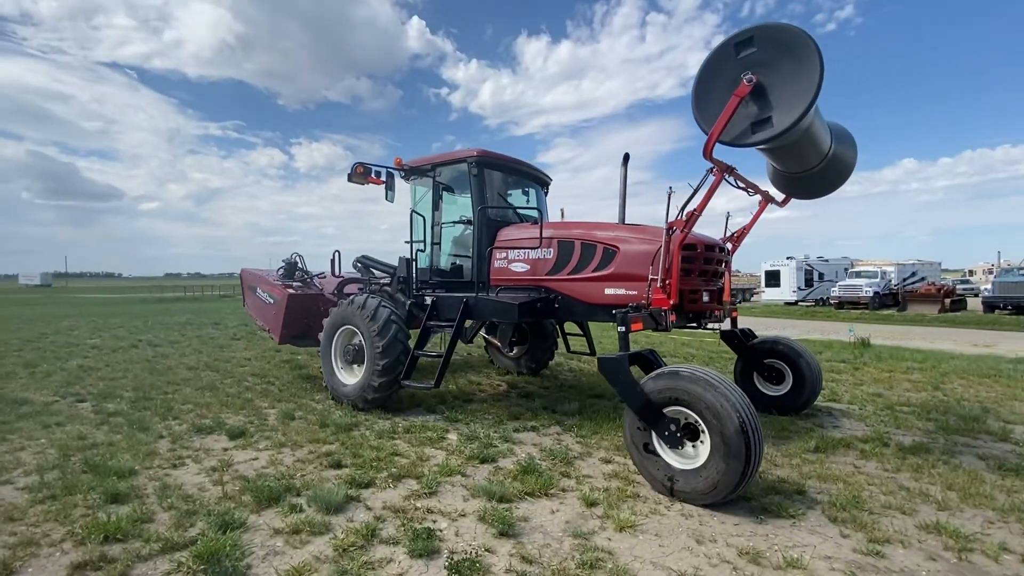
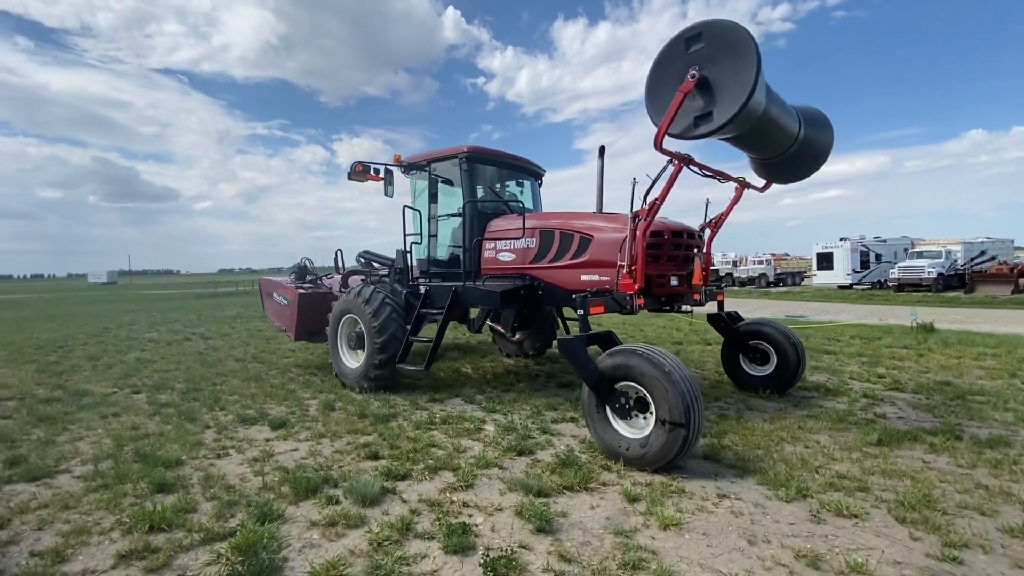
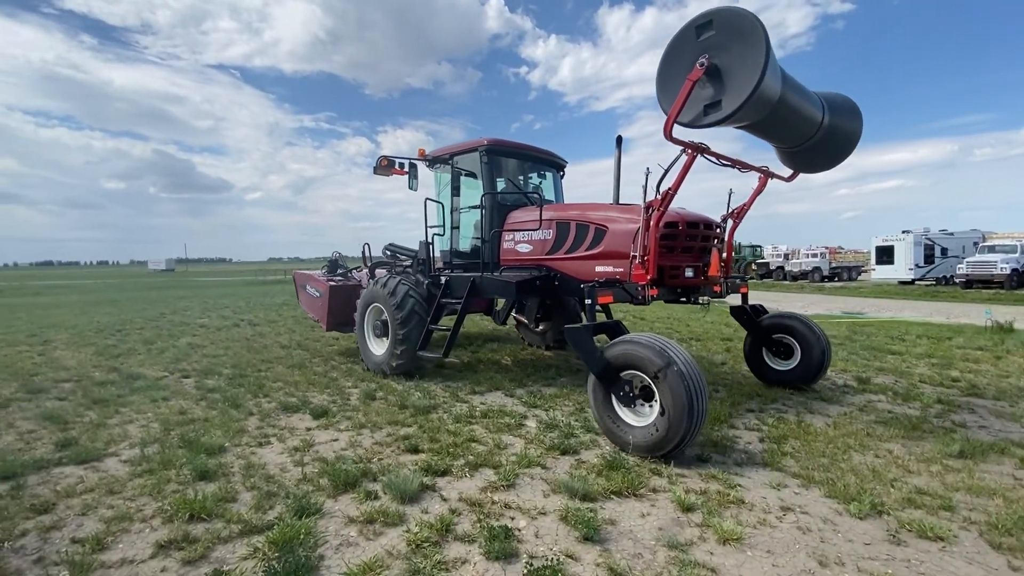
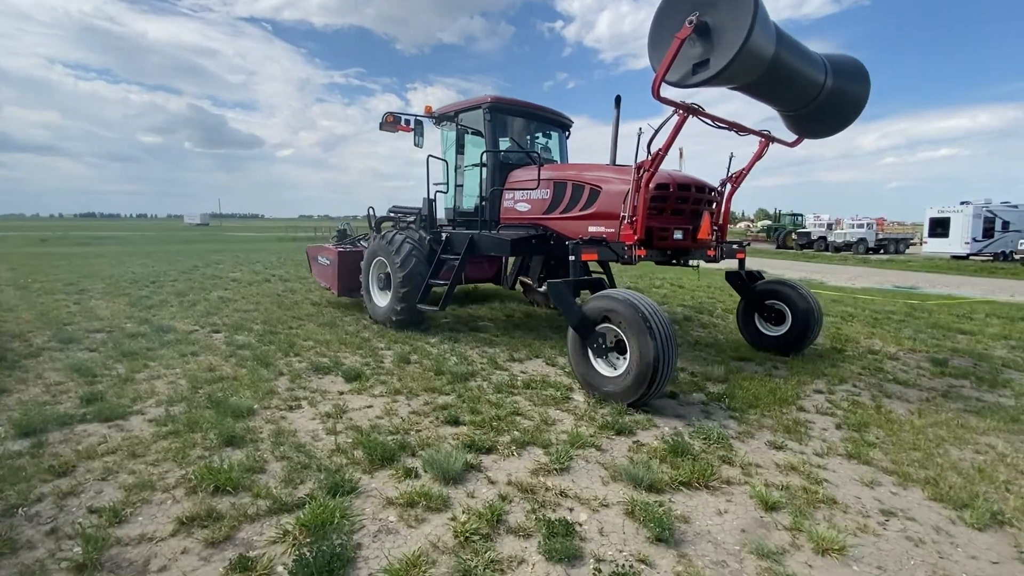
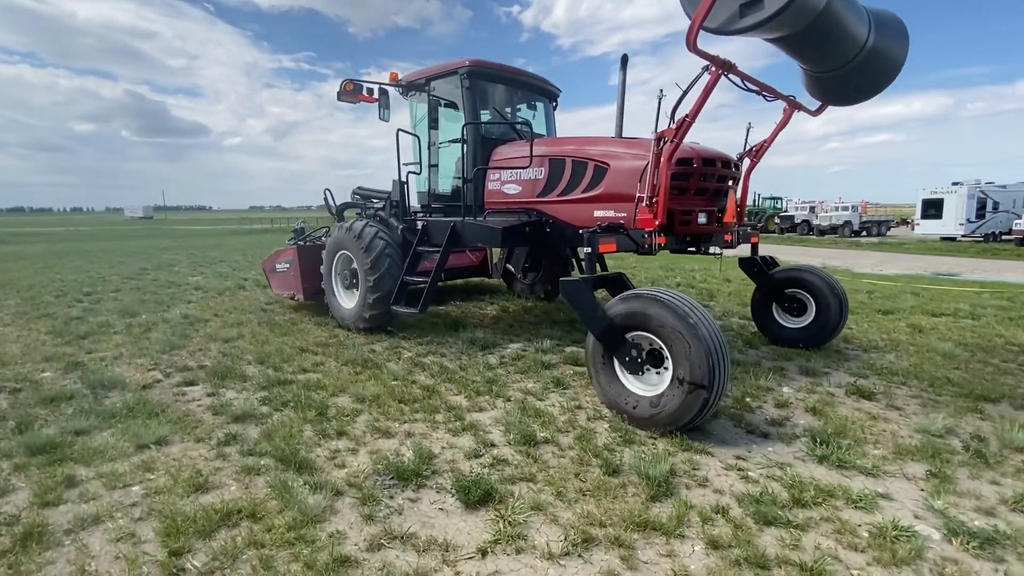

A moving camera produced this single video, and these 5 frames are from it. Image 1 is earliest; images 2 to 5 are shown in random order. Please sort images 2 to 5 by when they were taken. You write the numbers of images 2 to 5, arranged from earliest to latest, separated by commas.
2, 3, 4, 5
